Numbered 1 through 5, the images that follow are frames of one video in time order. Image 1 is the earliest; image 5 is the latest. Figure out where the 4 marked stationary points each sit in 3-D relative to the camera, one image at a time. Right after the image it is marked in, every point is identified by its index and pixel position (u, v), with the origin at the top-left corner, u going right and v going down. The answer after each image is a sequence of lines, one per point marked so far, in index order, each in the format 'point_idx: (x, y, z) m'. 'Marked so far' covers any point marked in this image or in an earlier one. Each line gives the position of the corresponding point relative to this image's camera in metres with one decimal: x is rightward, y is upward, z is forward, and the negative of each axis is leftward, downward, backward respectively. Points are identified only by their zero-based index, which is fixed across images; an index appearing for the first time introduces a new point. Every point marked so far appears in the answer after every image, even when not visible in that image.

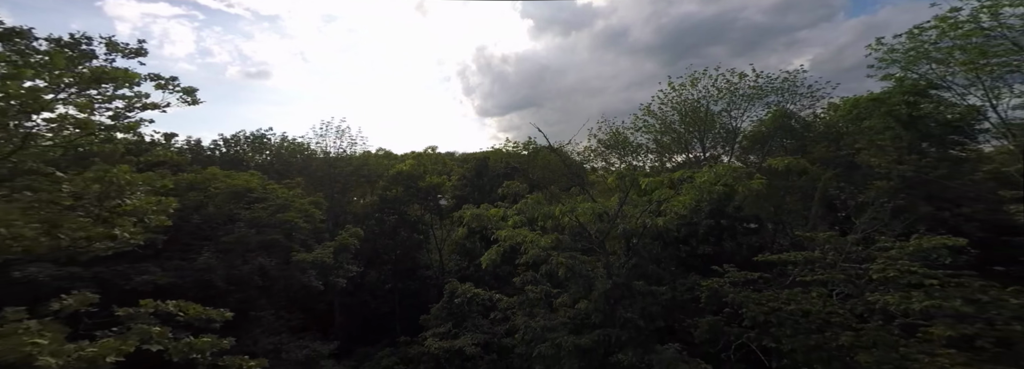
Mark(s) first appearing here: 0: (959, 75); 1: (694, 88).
0: (+9.0, +2.2, +9.1) m
1: (+7.1, +3.8, +18.3) m
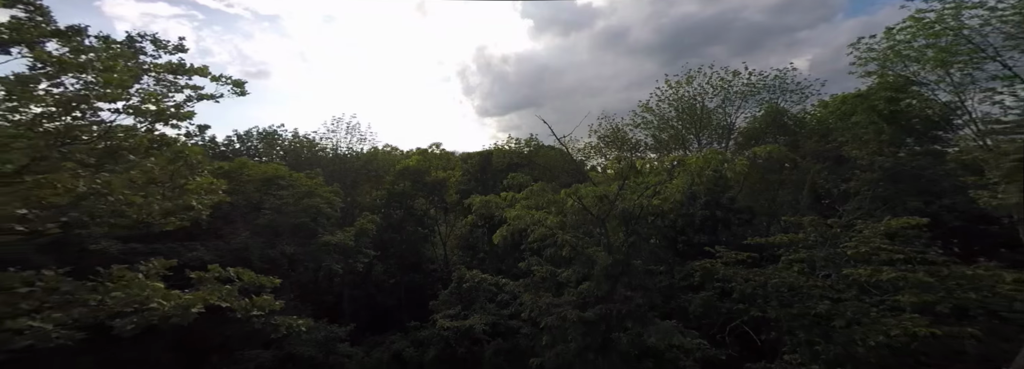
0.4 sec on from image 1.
0: (+9.2, +2.5, +9.9) m
1: (+7.3, +4.1, +19.1) m
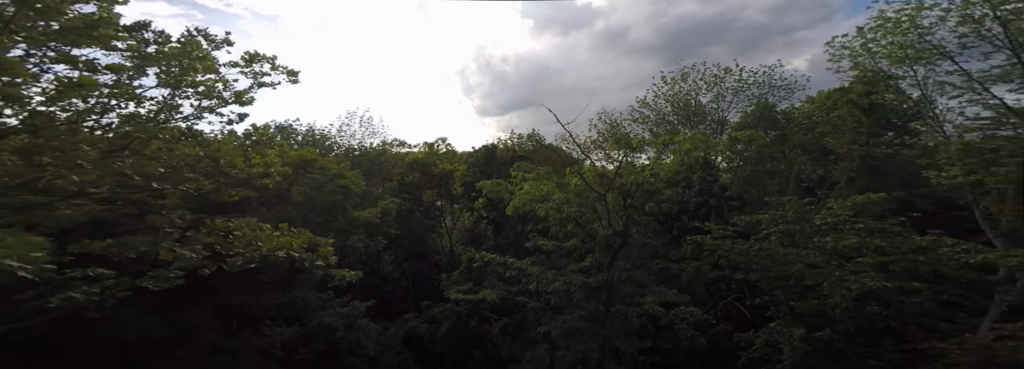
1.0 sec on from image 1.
0: (+9.4, +2.9, +11.0) m
1: (+7.5, +4.5, +20.2) m
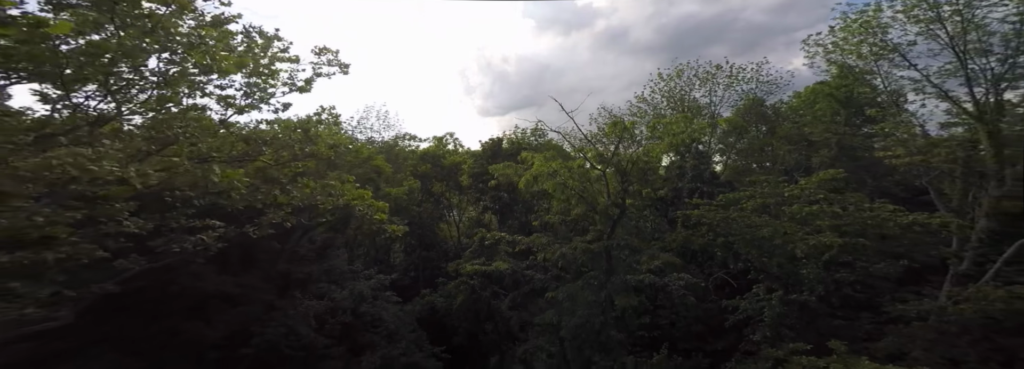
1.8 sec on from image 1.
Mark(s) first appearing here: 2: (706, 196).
0: (+9.7, +3.4, +12.4) m
1: (+7.8, +5.0, +21.7) m
2: (+7.4, -0.4, +18.0) m
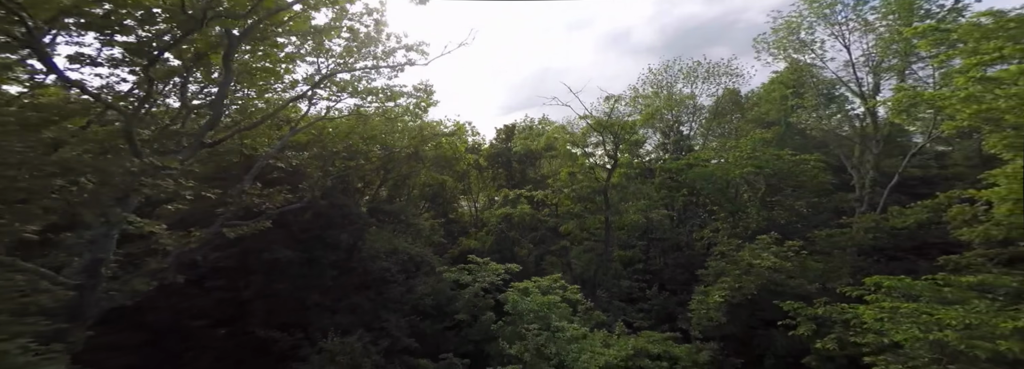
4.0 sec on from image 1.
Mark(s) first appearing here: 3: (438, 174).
0: (+10.6, +4.7, +16.9) m
1: (+8.6, +6.3, +26.2) m
2: (+8.2, +0.9, +22.4) m
3: (-3.3, +0.4, +19.0) m
